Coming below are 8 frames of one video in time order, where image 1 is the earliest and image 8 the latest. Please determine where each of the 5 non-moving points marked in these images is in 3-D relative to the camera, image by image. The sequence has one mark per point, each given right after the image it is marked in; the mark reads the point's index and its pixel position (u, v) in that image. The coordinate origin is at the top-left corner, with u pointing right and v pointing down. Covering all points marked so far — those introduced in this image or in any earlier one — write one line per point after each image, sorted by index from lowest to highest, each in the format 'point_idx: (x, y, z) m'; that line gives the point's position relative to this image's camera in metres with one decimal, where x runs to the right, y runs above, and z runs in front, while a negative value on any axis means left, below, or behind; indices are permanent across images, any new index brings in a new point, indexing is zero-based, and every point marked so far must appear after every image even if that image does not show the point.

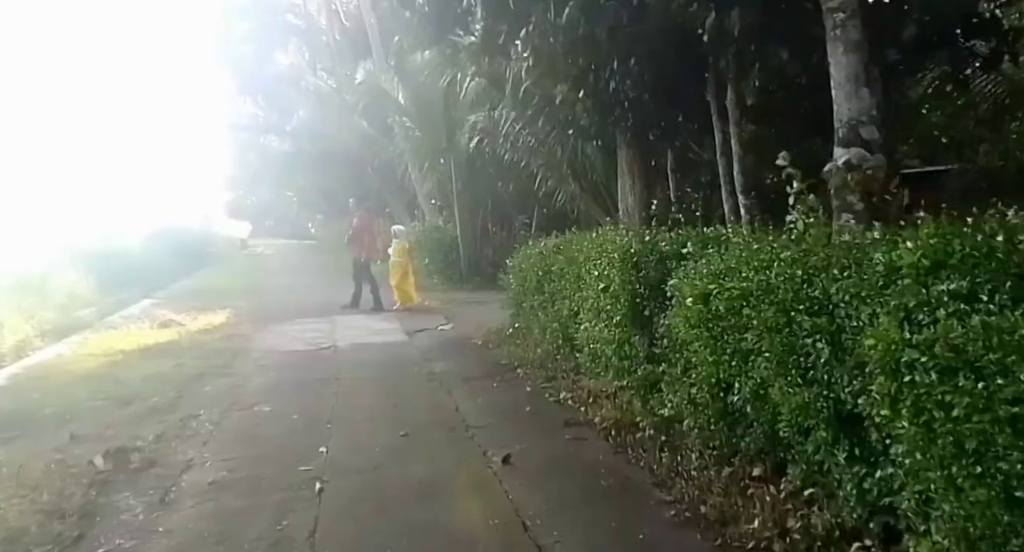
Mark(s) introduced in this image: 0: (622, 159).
0: (+1.4, +1.5, +9.3) m
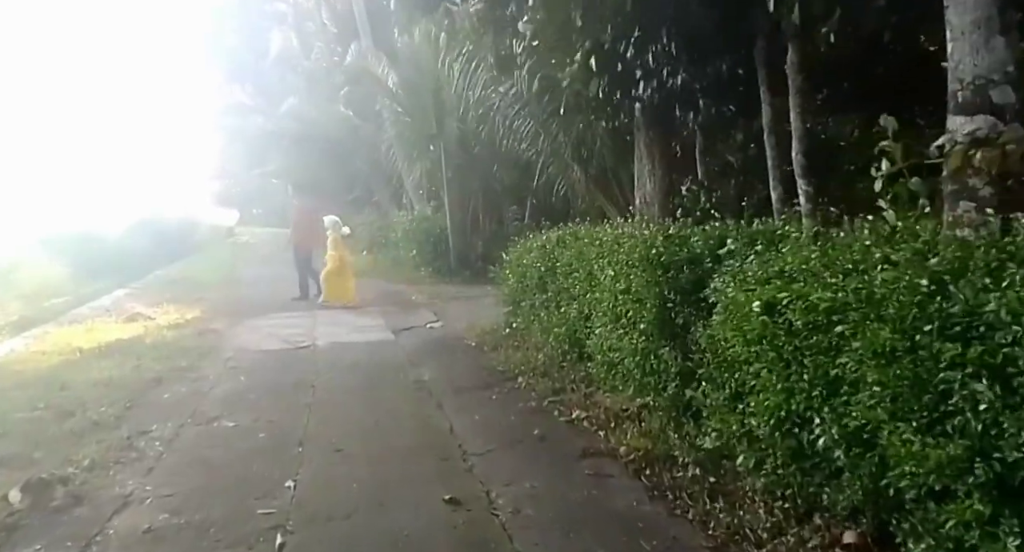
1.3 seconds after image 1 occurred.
0: (+1.5, +1.5, +8.3) m
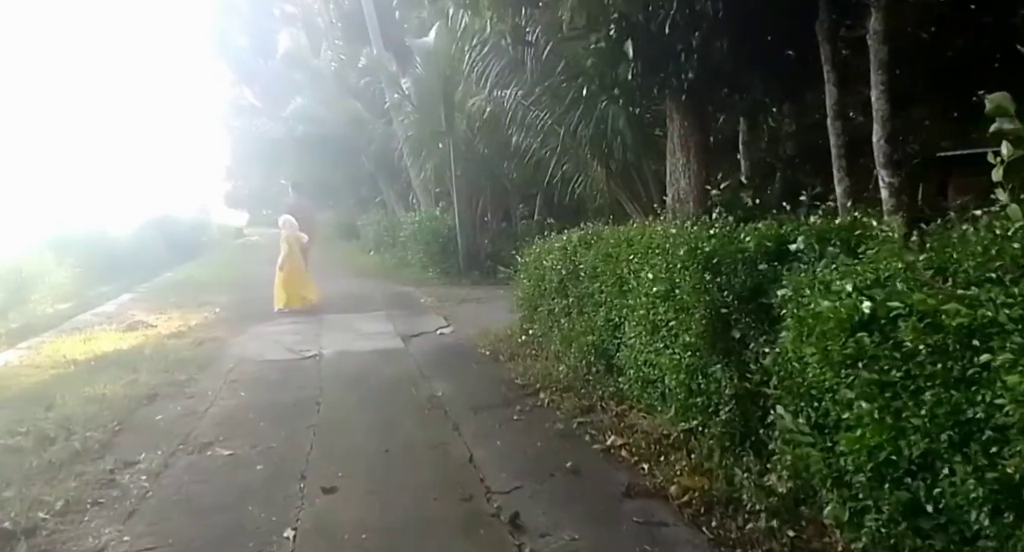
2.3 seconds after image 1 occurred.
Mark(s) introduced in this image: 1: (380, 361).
0: (+1.7, +1.5, +7.6) m
1: (-1.6, -1.1, +9.1) m
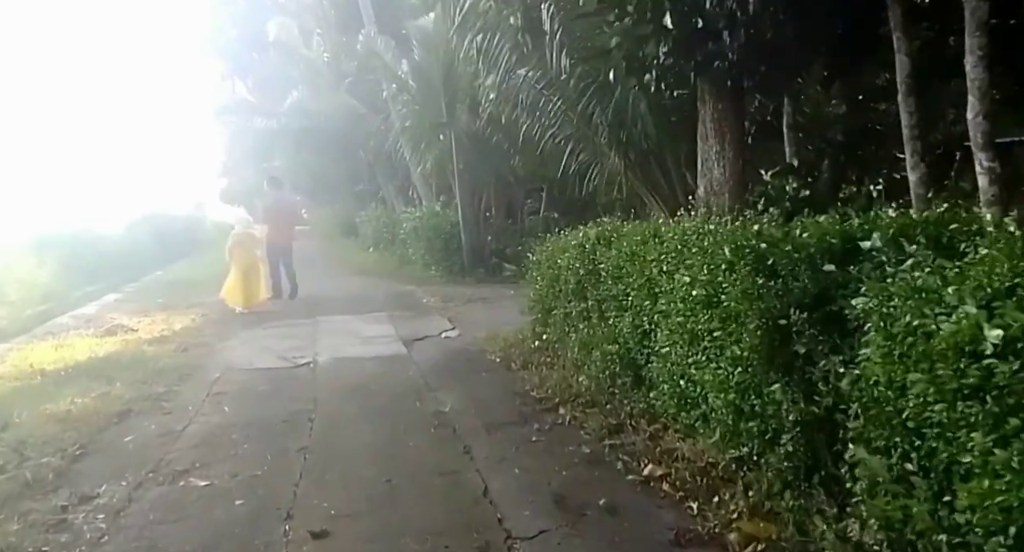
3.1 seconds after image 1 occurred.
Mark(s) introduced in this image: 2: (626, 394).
0: (+1.8, +1.5, +6.9) m
1: (-1.5, -1.1, +8.4) m
2: (+1.0, -1.0, +6.2) m
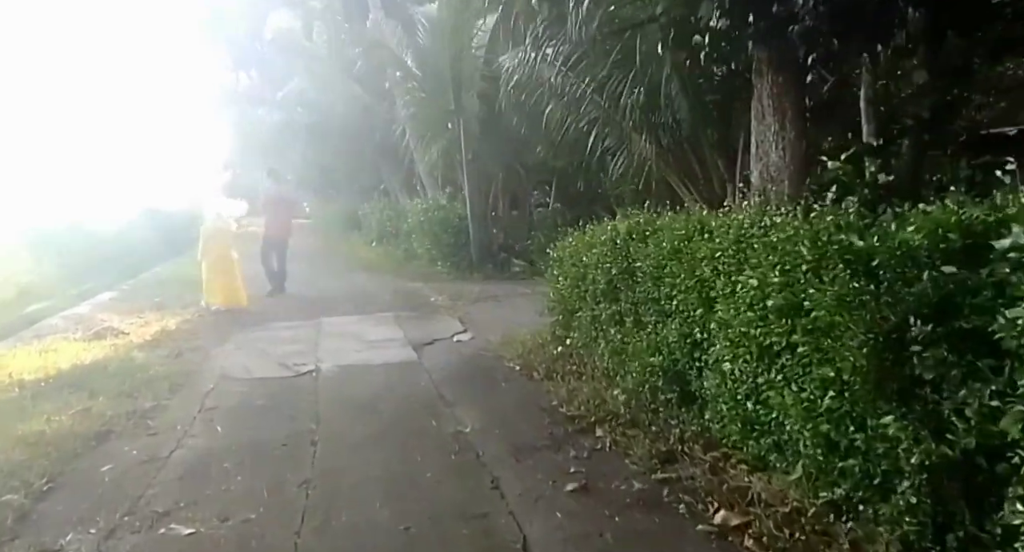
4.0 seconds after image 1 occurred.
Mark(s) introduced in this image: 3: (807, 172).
0: (+2.0, +1.5, +6.1) m
1: (-1.3, -1.1, +7.6) m
2: (+1.2, -1.0, +5.4) m
3: (+2.4, +0.8, +5.9) m
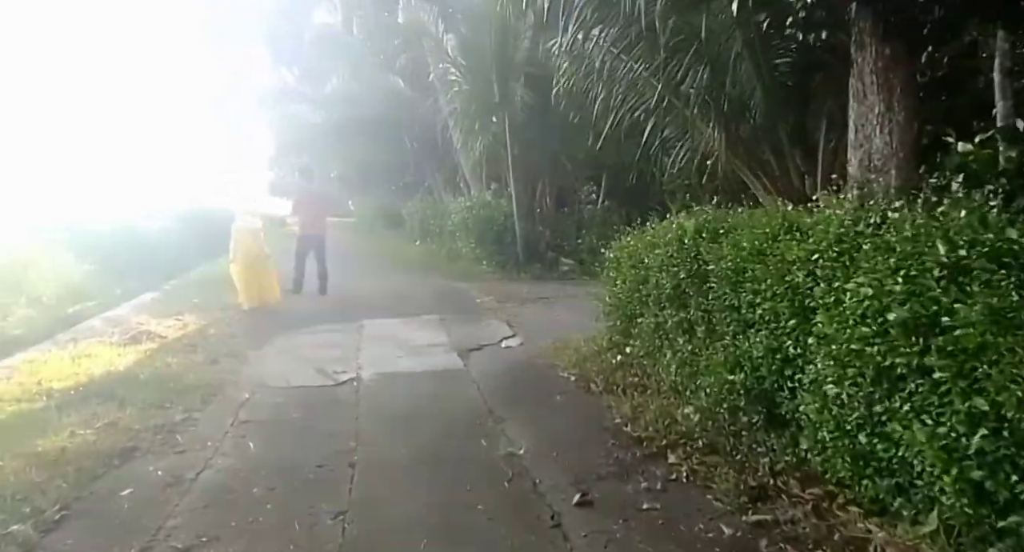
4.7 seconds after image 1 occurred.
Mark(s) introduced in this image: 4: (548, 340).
0: (+2.5, +1.5, +5.3) m
1: (-0.7, -1.1, +7.1) m
2: (+1.6, -1.1, +4.7) m
3: (+2.9, +0.8, +5.1) m
4: (+0.5, -0.8, +9.2) m
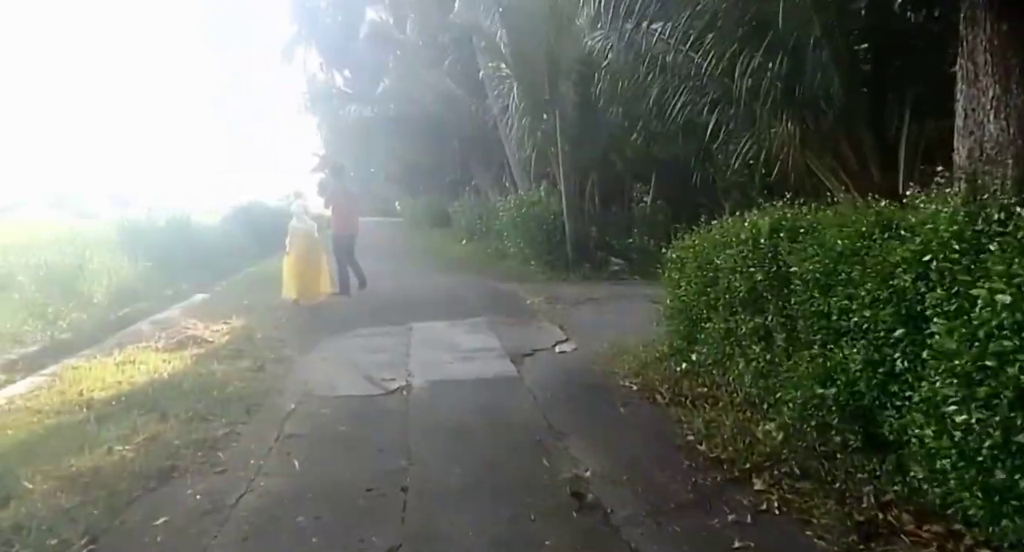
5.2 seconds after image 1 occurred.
0: (+2.9, +1.4, +4.7) m
1: (-0.2, -1.2, +6.6) m
2: (+2.0, -1.1, +4.2) m
3: (+3.3, +0.8, +4.5) m
4: (+1.1, -0.8, +8.7) m
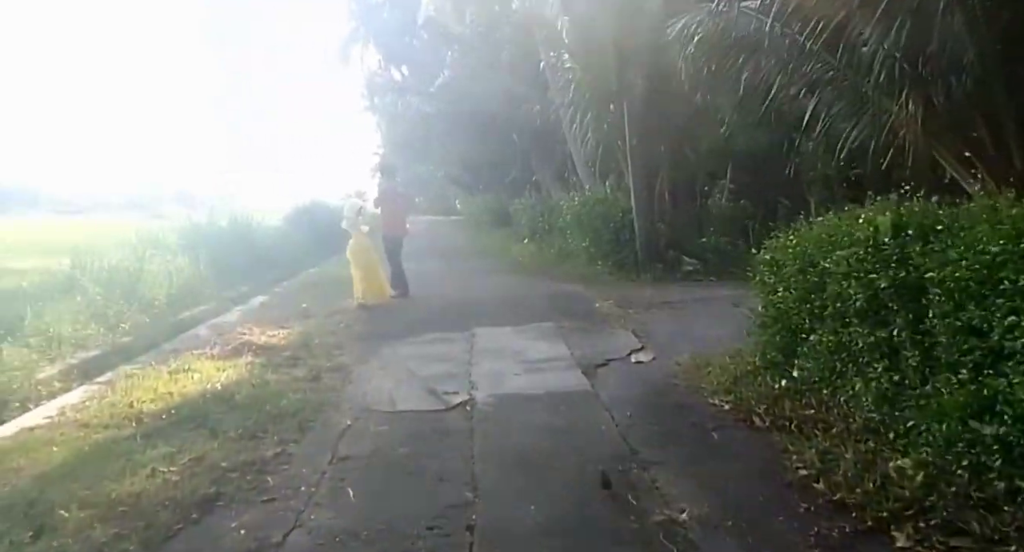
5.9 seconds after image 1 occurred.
0: (+3.3, +1.4, +3.8) m
1: (+0.4, -1.2, +6.0) m
2: (+2.4, -1.1, +3.3) m
3: (+3.7, +0.8, +3.6) m
4: (+1.9, -0.9, +8.0) m
